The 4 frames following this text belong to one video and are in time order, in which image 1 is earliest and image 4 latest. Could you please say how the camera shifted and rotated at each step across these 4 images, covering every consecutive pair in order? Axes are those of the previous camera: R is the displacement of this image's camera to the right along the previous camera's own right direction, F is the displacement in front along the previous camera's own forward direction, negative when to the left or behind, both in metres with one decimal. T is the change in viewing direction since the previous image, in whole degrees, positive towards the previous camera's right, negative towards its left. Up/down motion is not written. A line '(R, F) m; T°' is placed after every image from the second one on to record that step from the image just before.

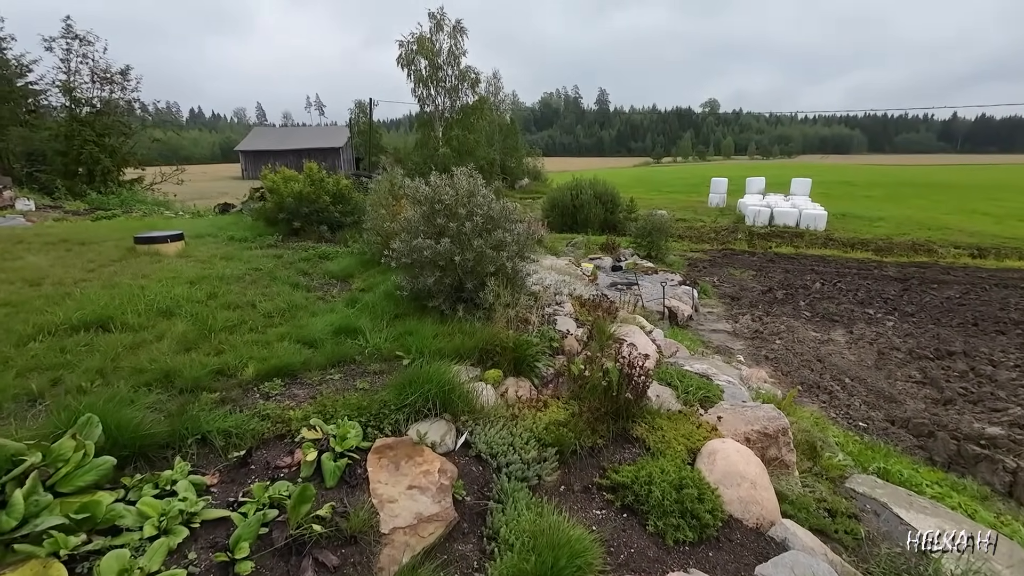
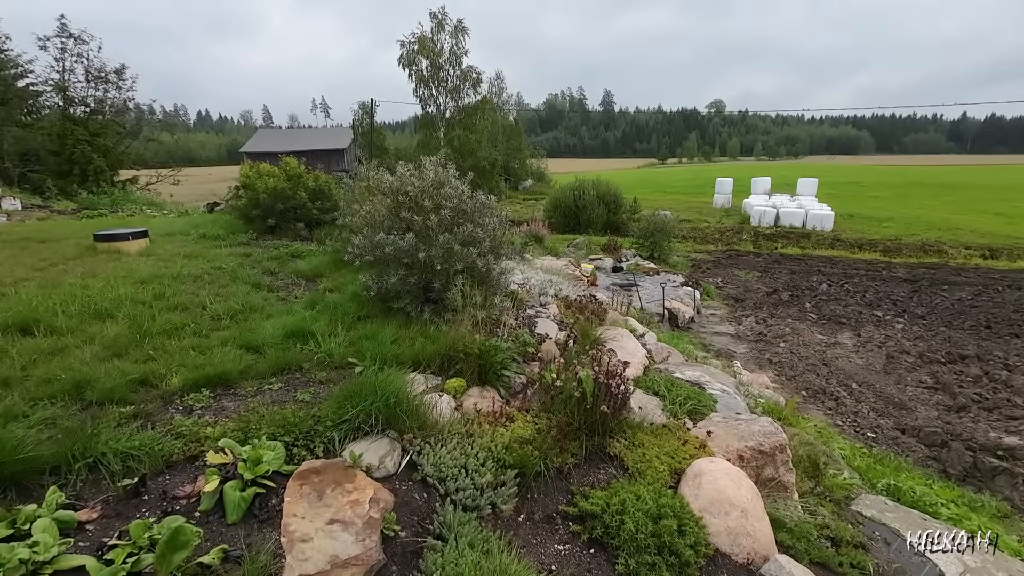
(+0.3, +0.5) m; -1°
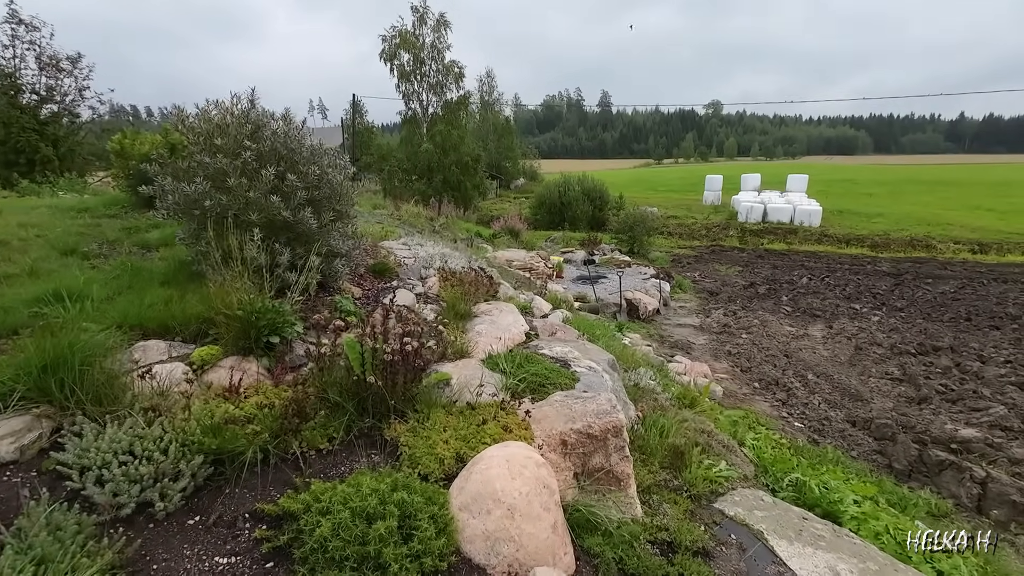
(+1.5, +0.8) m; 0°
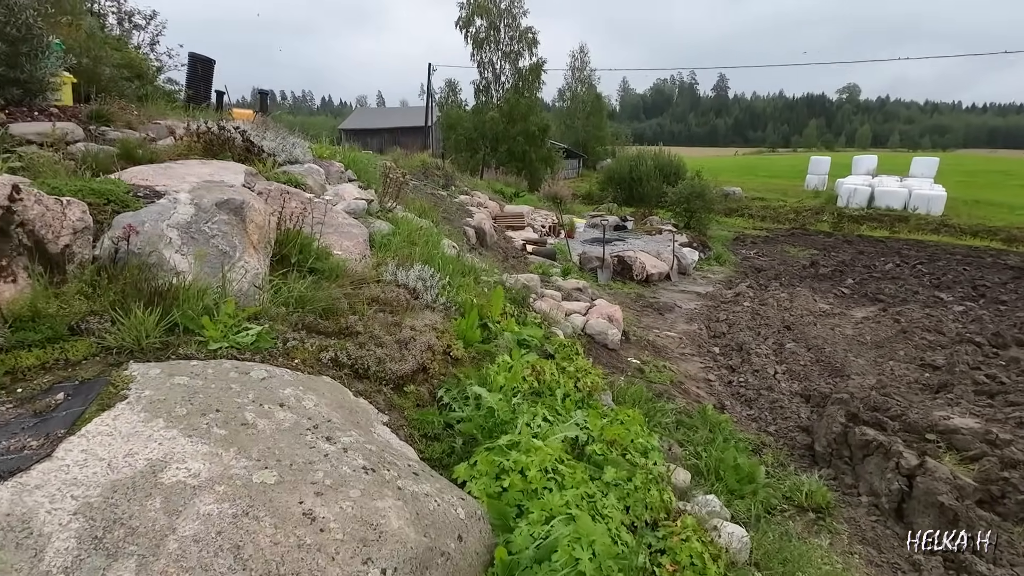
(+3.3, +1.7) m; -11°
